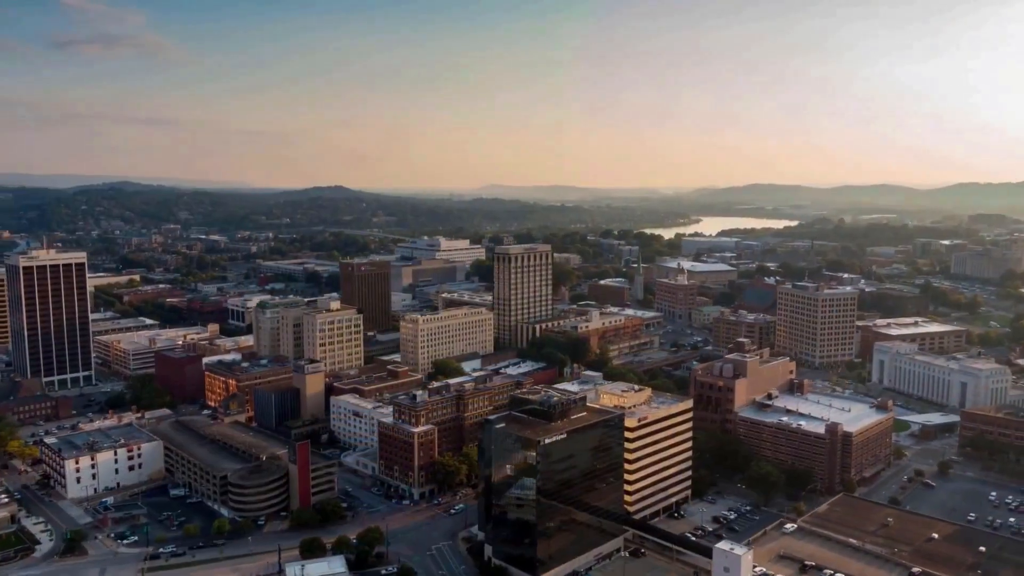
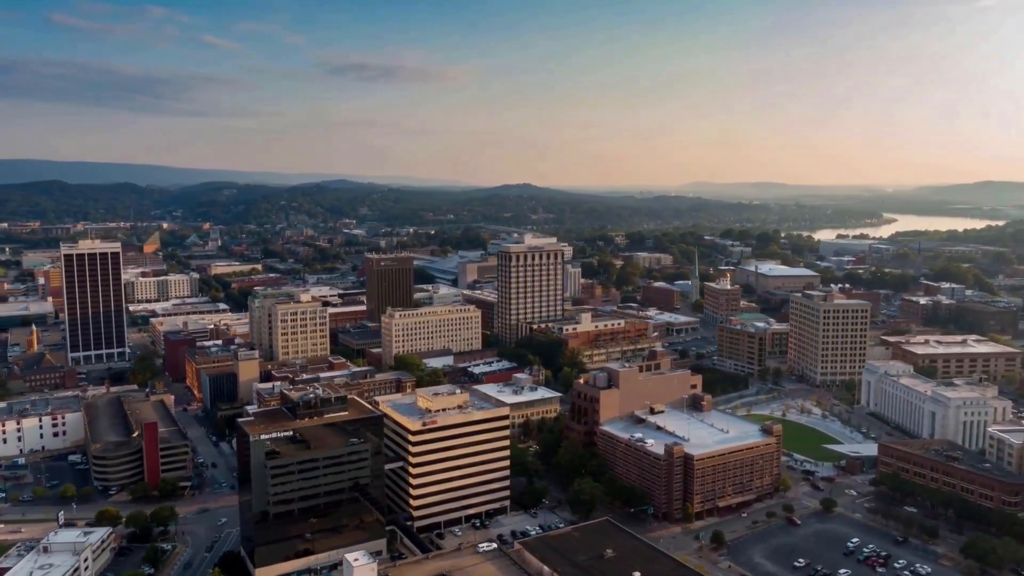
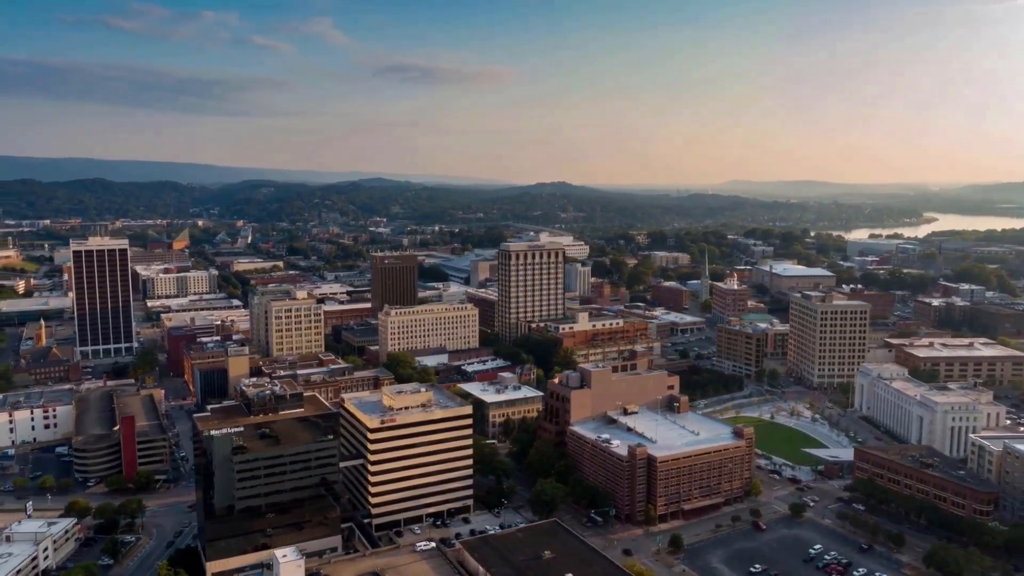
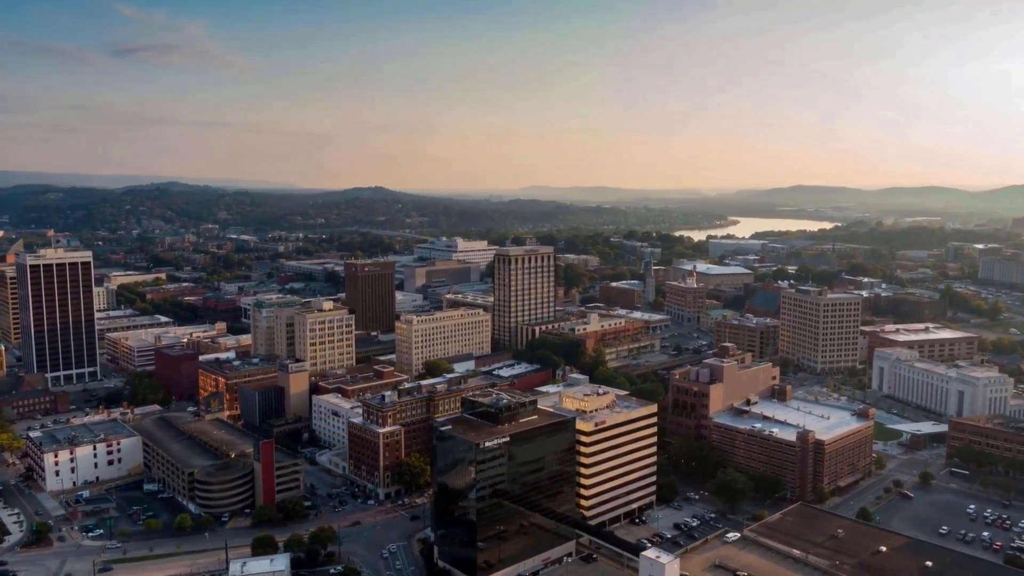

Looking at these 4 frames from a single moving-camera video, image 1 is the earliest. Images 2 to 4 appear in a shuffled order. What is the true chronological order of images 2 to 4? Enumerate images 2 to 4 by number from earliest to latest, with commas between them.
4, 2, 3
